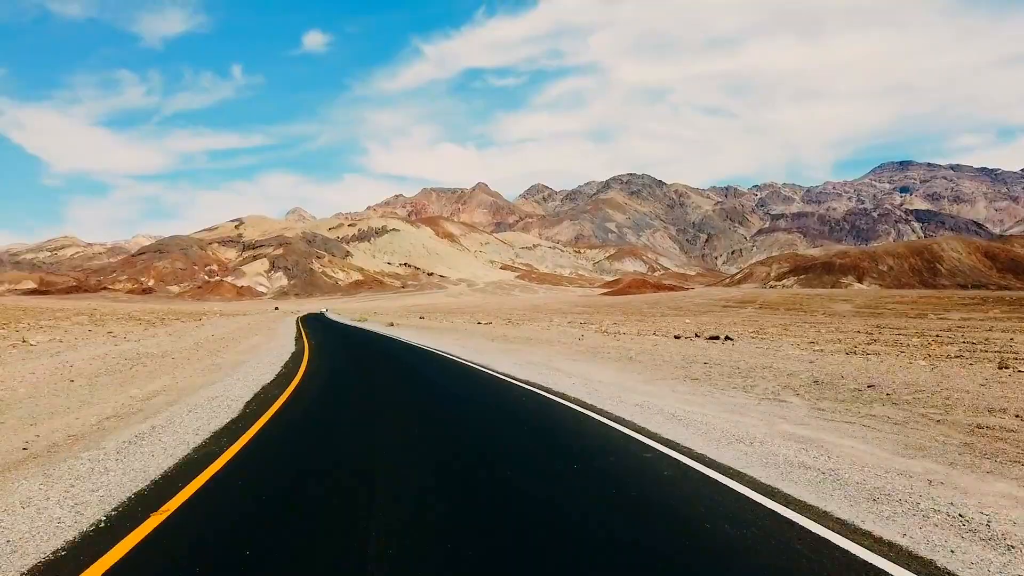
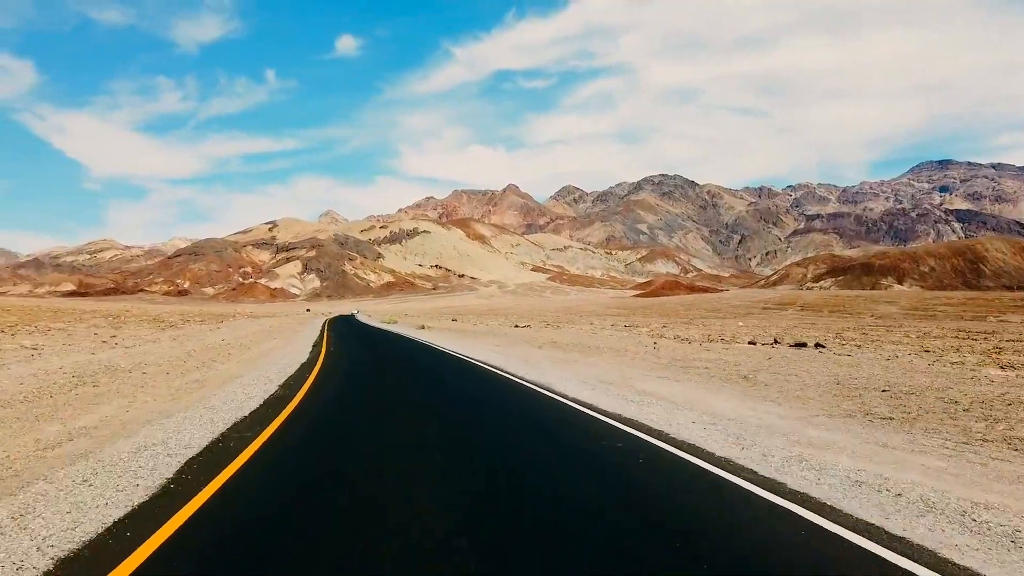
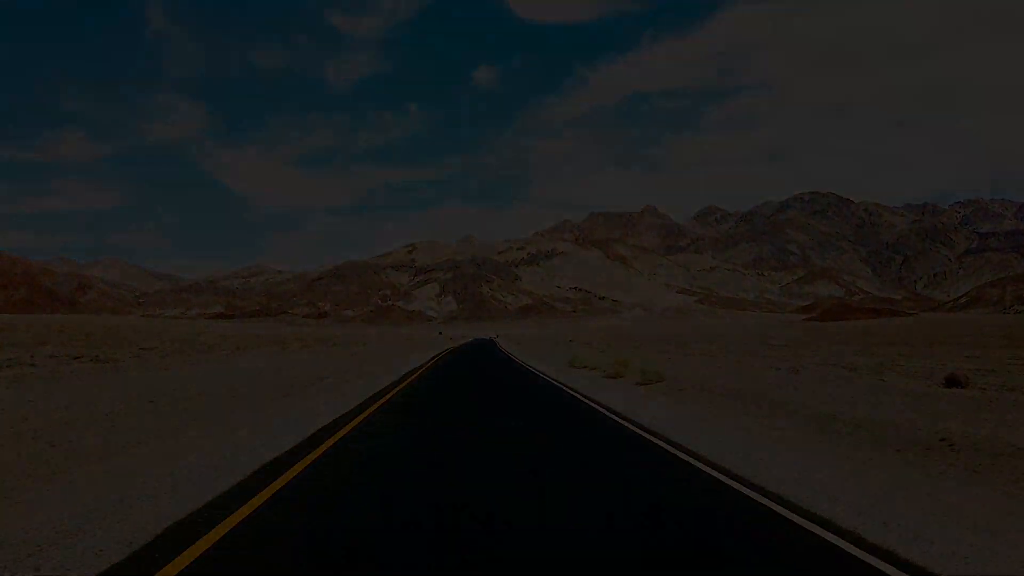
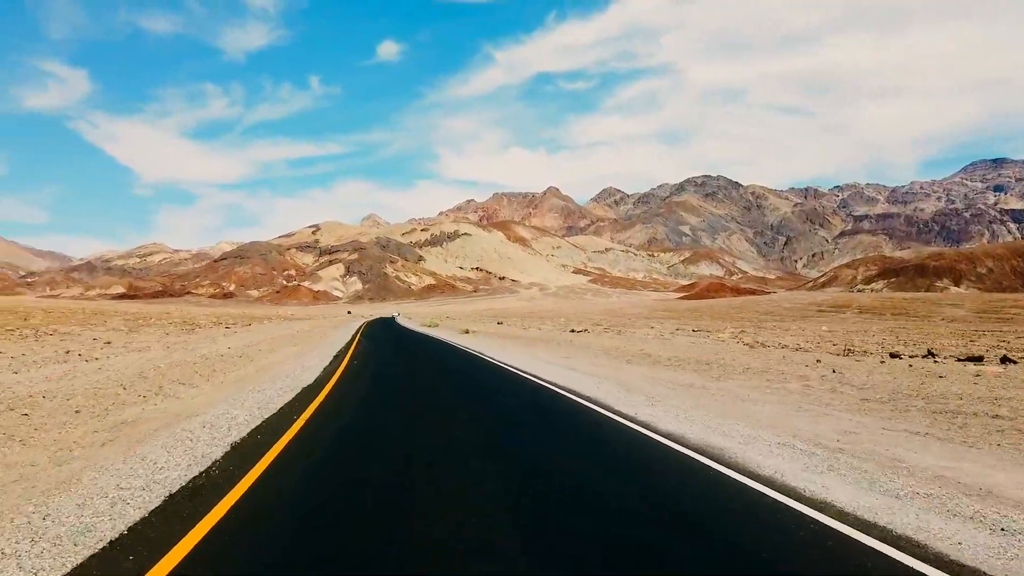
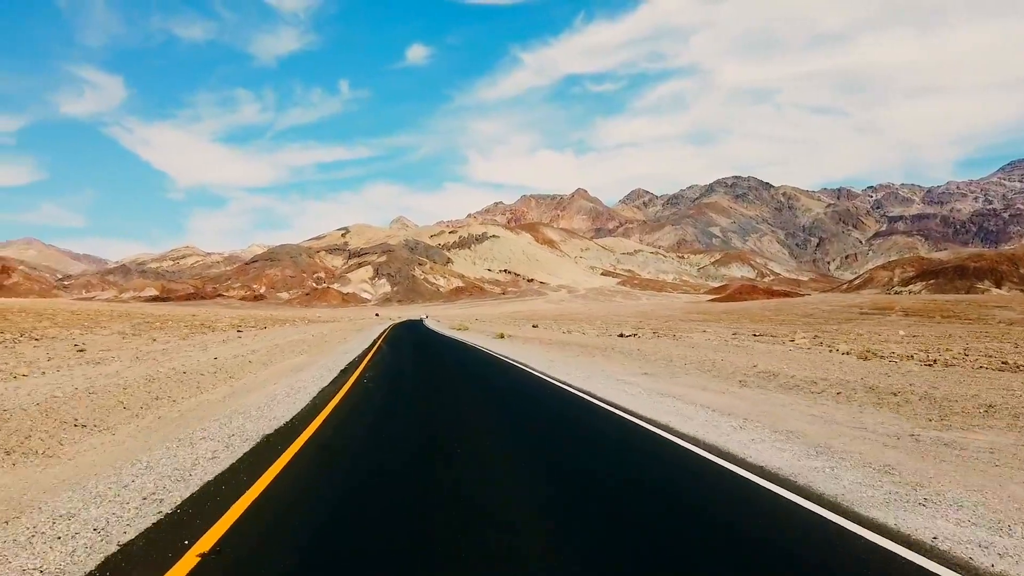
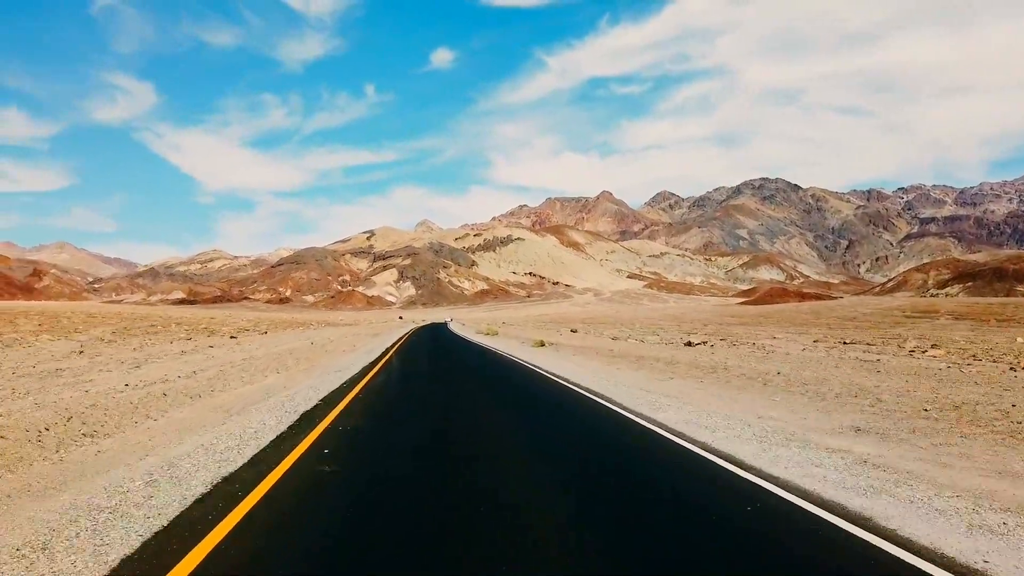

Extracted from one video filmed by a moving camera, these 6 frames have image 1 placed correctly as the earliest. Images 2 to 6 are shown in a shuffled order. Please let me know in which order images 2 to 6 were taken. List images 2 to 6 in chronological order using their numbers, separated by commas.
2, 4, 5, 6, 3
